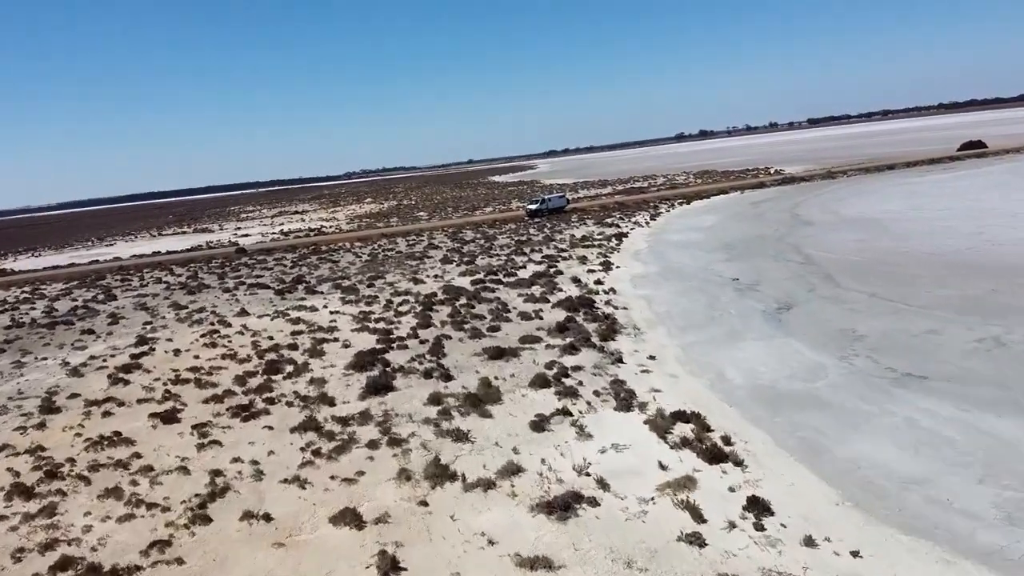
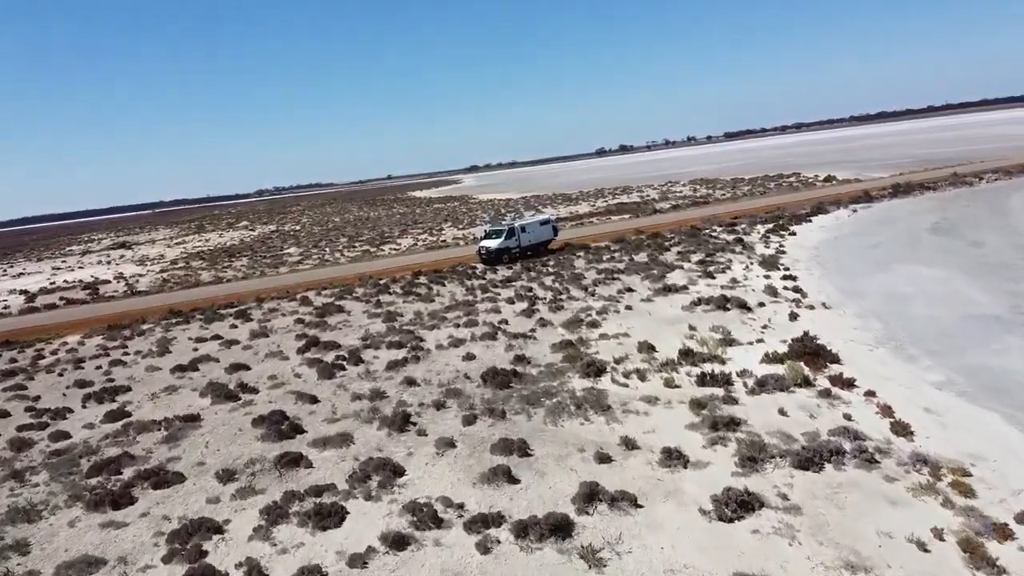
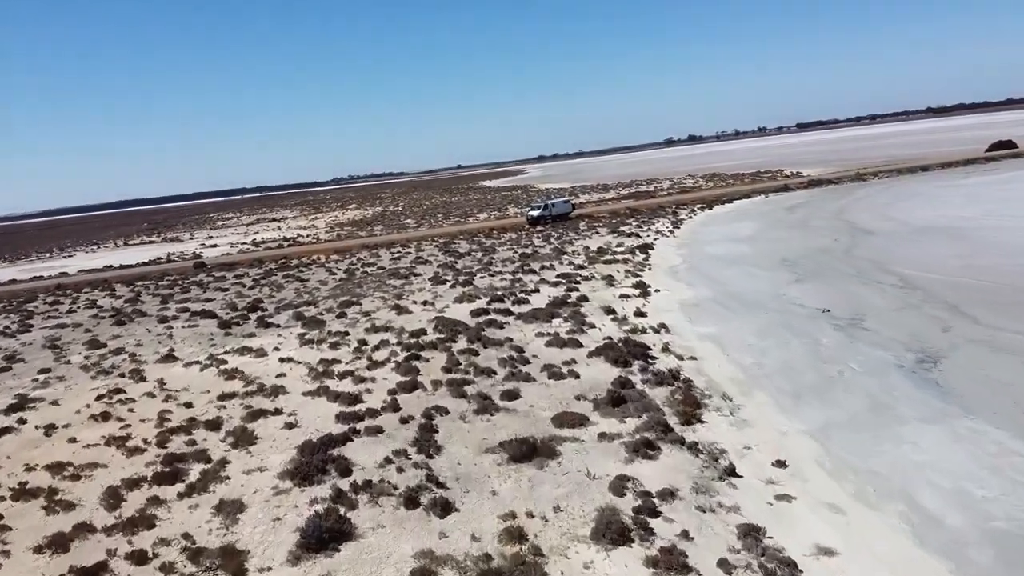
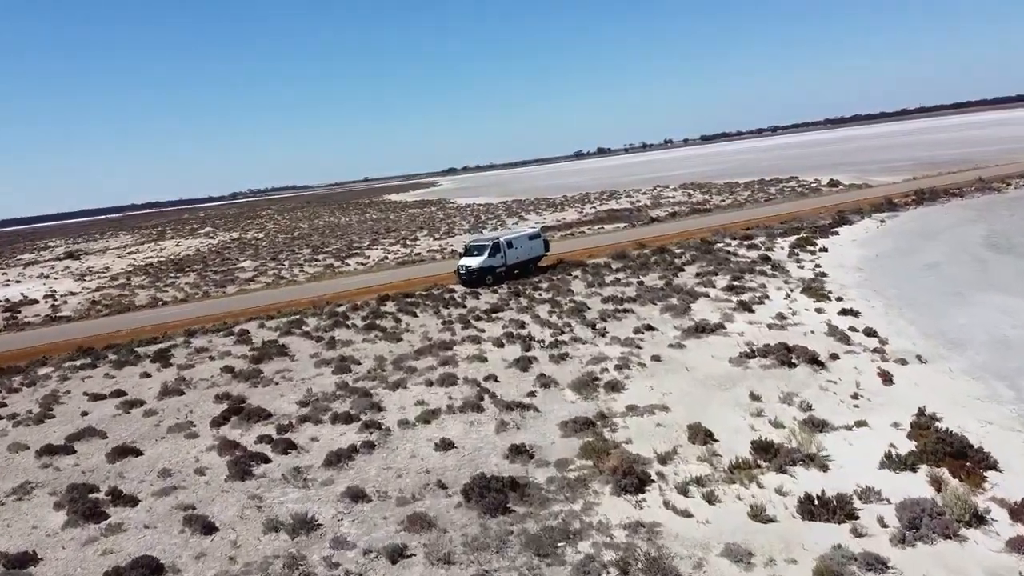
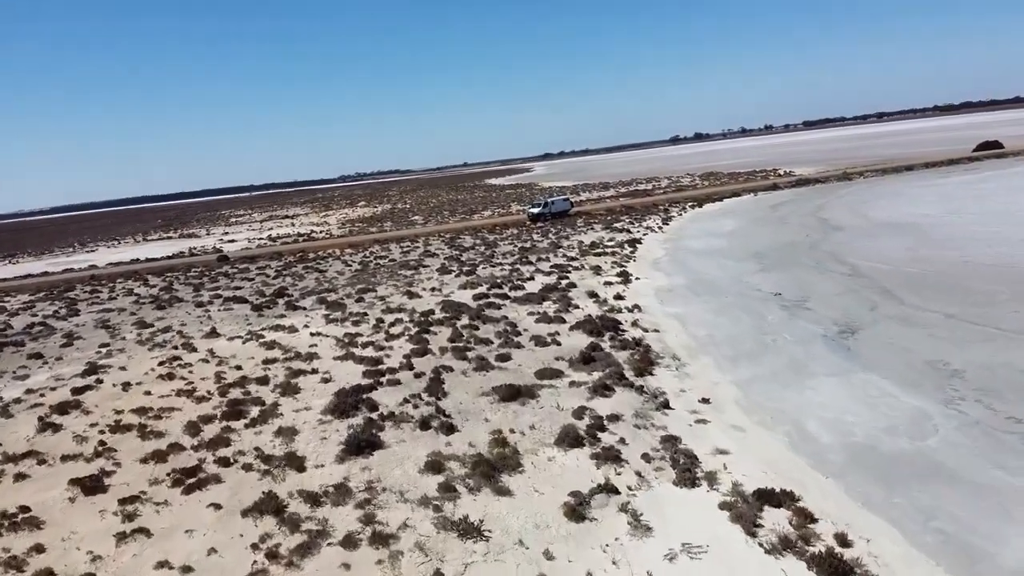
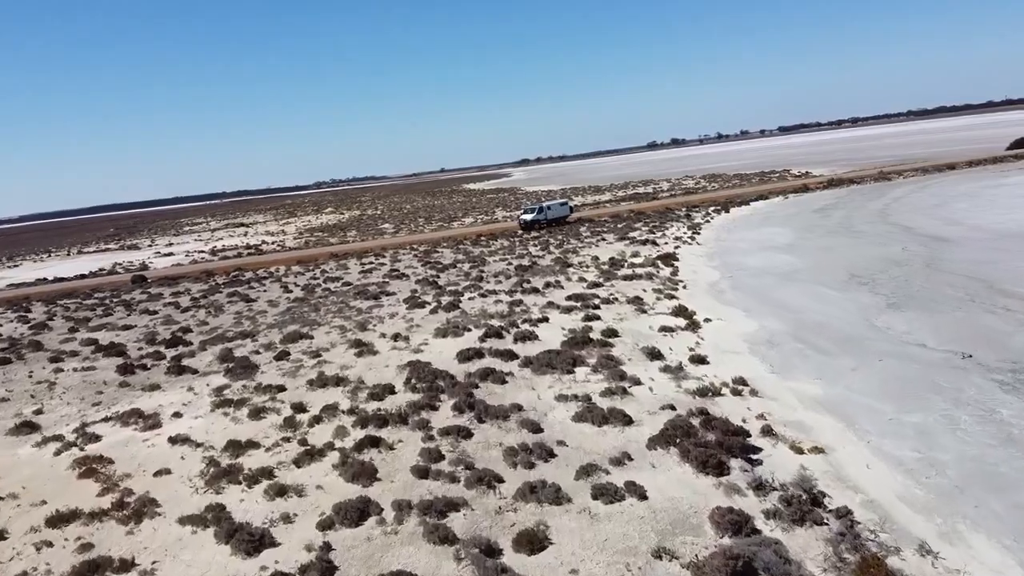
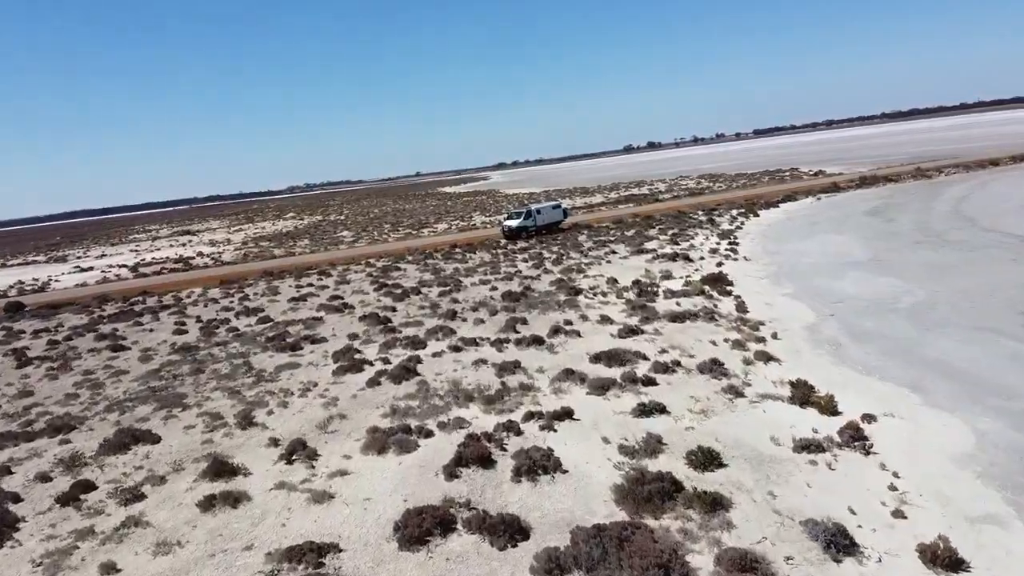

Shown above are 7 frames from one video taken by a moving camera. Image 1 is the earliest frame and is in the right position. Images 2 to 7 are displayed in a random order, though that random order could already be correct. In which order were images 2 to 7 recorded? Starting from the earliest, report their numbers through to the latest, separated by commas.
5, 3, 6, 7, 2, 4
